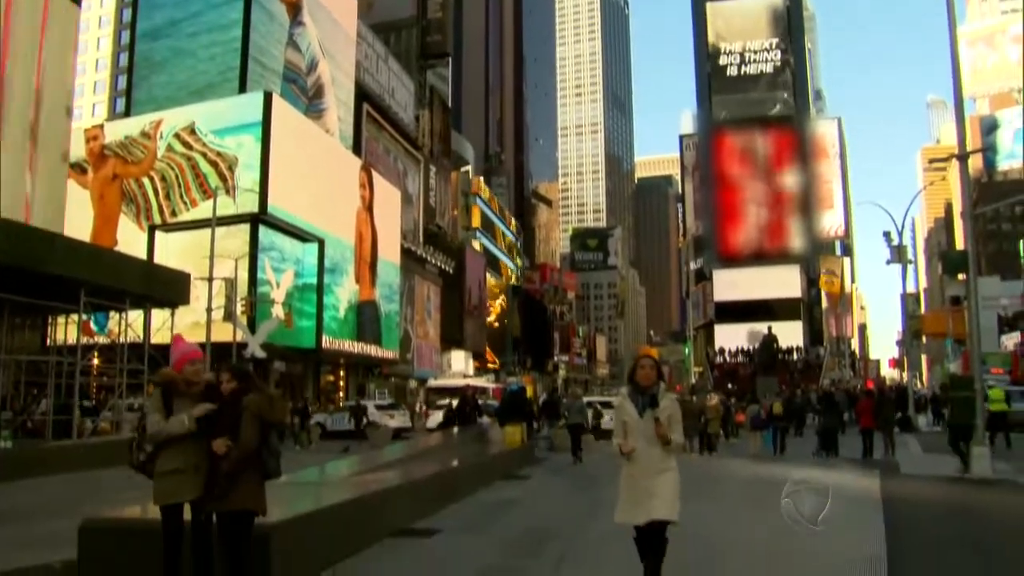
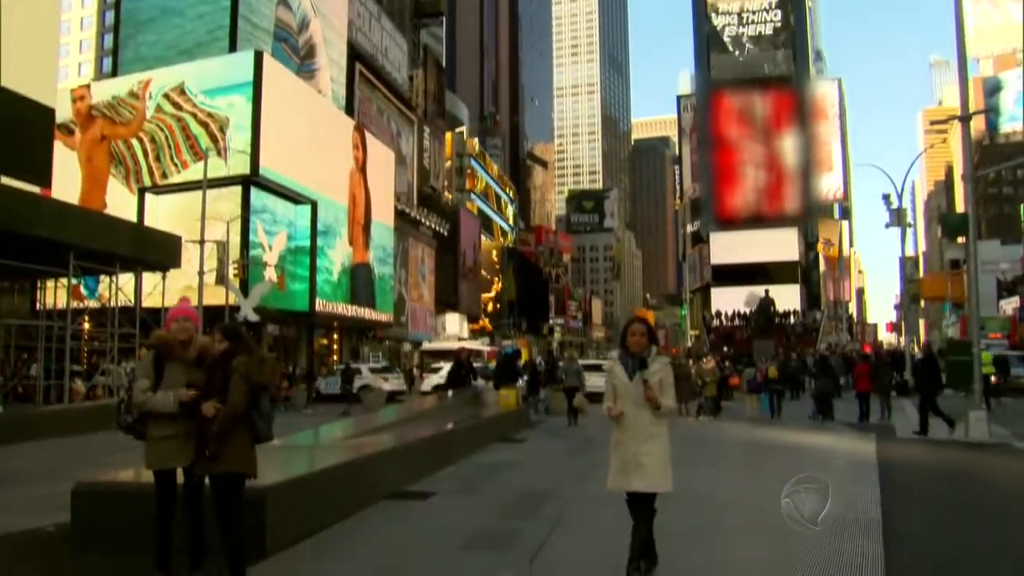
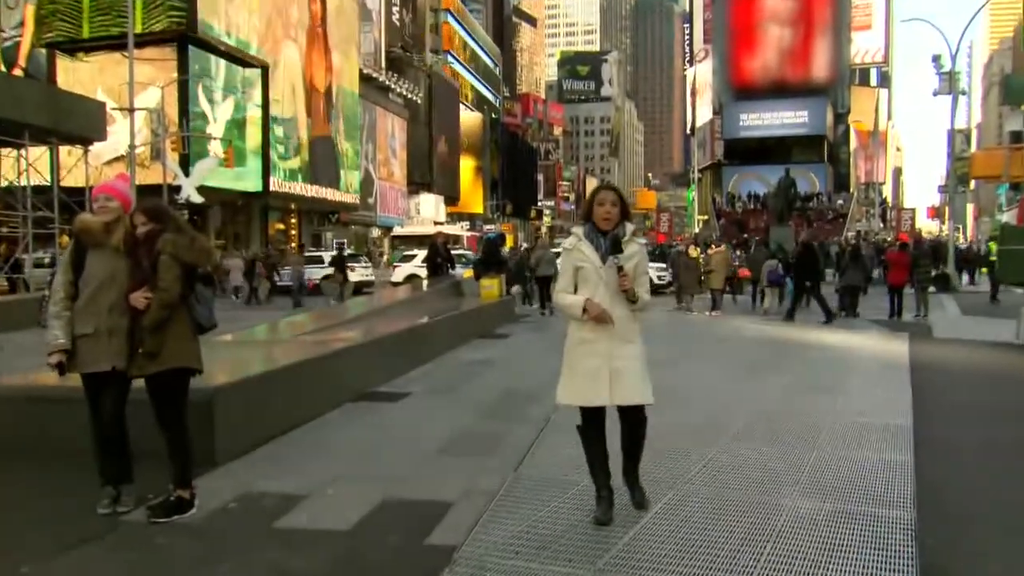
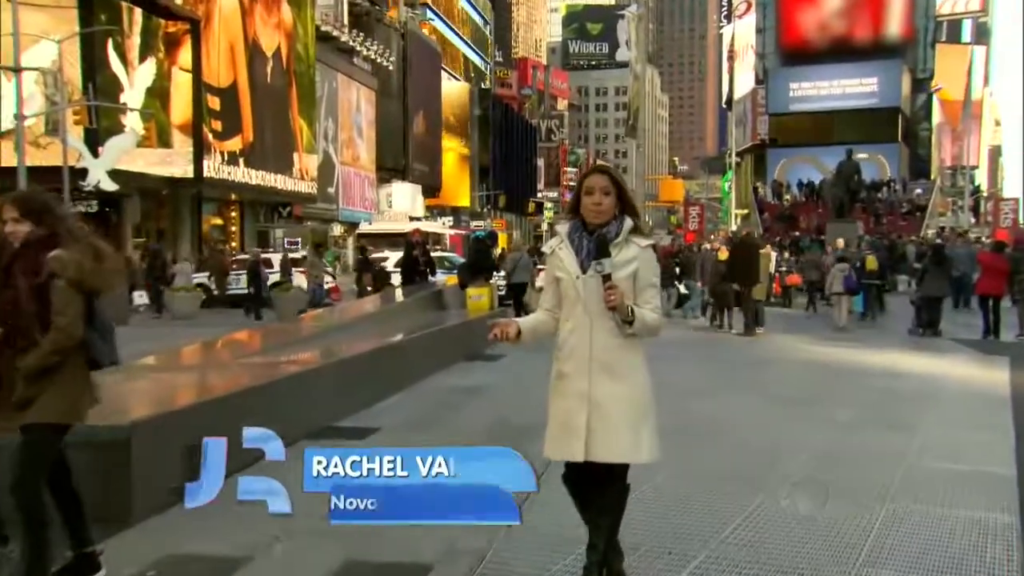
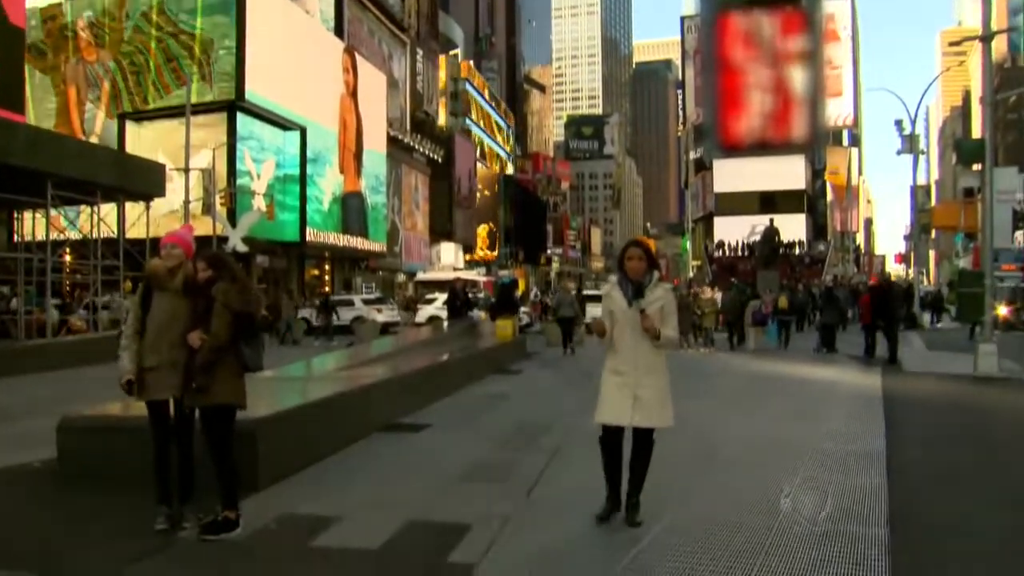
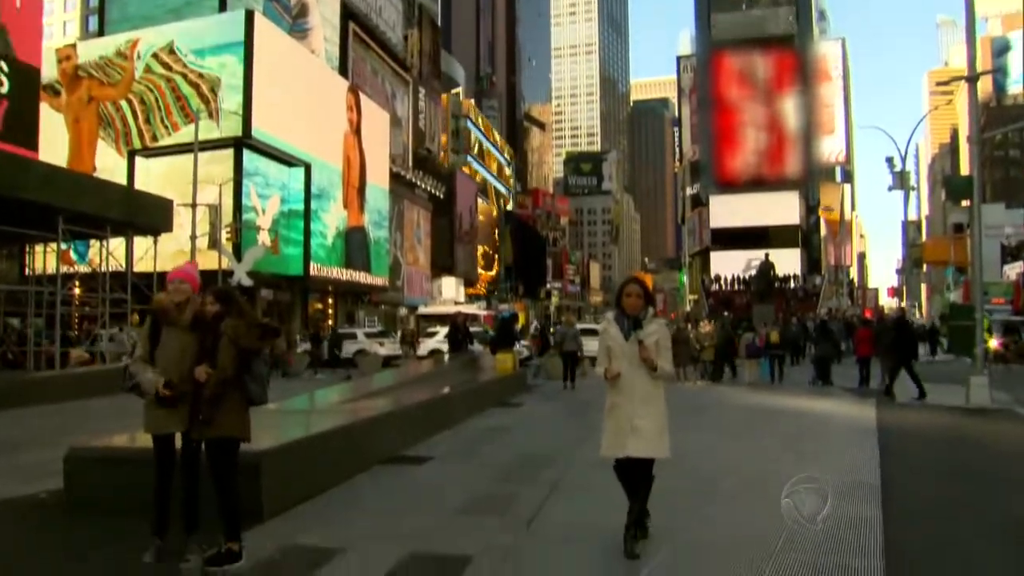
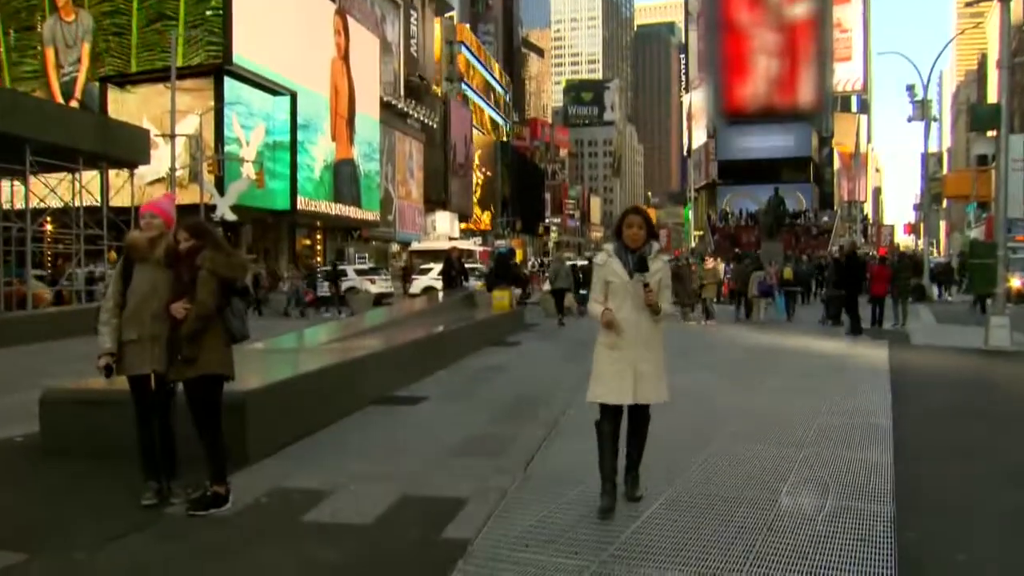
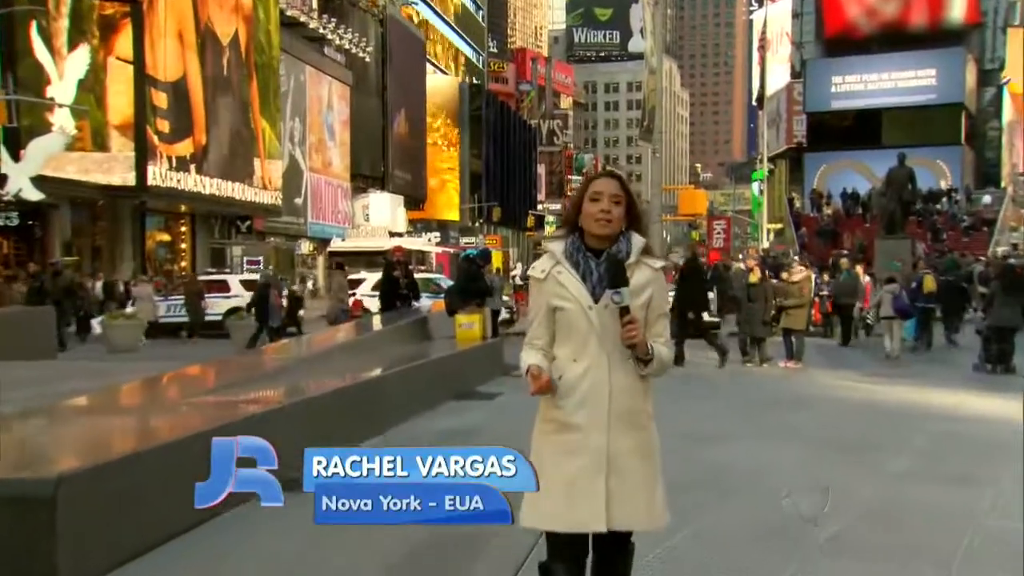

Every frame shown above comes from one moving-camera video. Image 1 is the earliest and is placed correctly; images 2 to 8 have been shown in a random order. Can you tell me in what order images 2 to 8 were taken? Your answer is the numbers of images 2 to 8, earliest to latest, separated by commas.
2, 6, 5, 7, 3, 4, 8
